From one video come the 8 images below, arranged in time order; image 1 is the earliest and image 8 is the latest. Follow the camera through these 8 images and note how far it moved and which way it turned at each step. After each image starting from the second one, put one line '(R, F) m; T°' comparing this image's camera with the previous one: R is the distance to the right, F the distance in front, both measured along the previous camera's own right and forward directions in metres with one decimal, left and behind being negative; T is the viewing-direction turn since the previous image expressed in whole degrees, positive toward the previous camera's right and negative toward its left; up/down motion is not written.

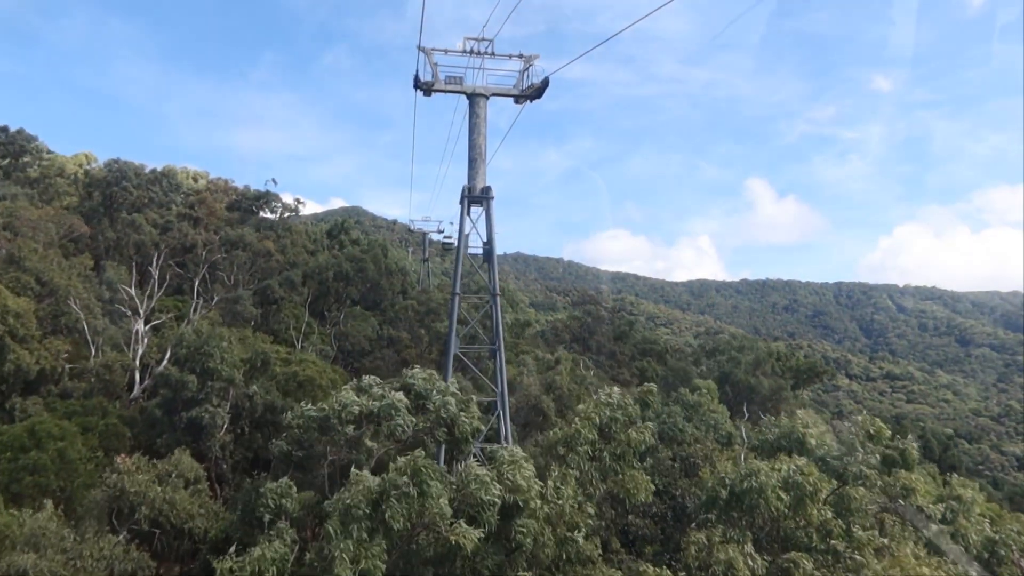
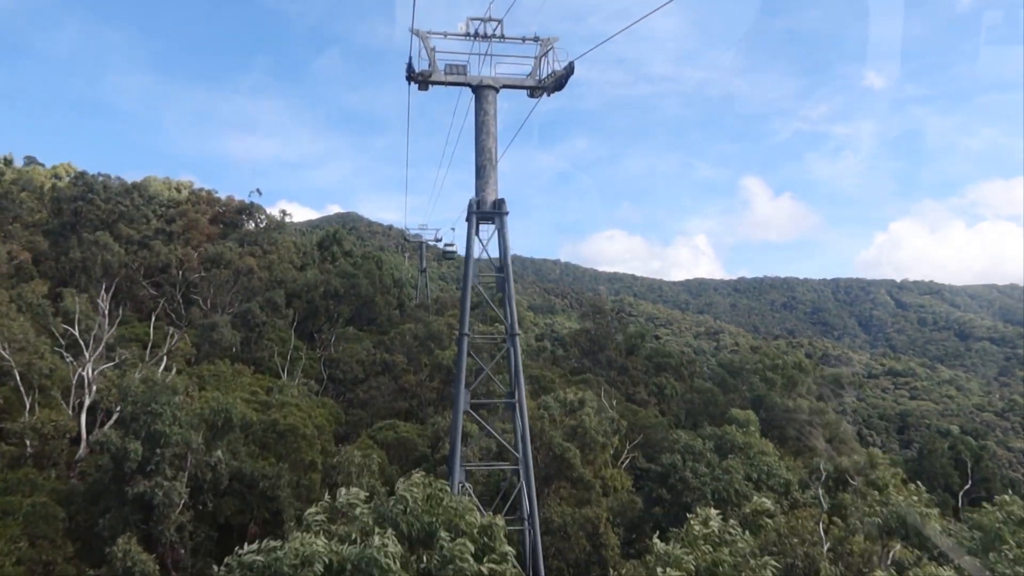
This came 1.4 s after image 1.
(-0.2, +1.4) m; 0°
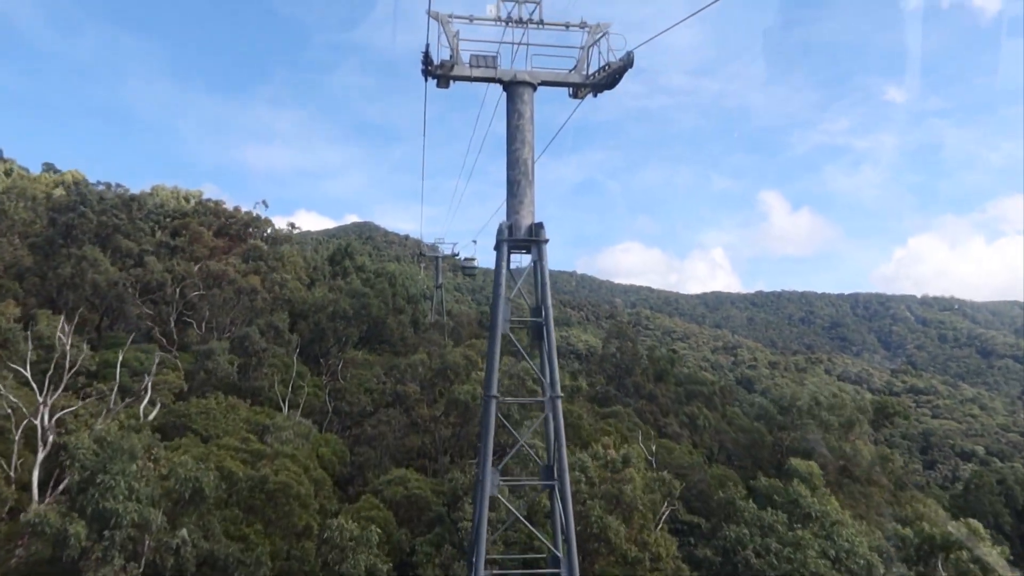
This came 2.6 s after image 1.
(-0.2, +1.3) m; -1°
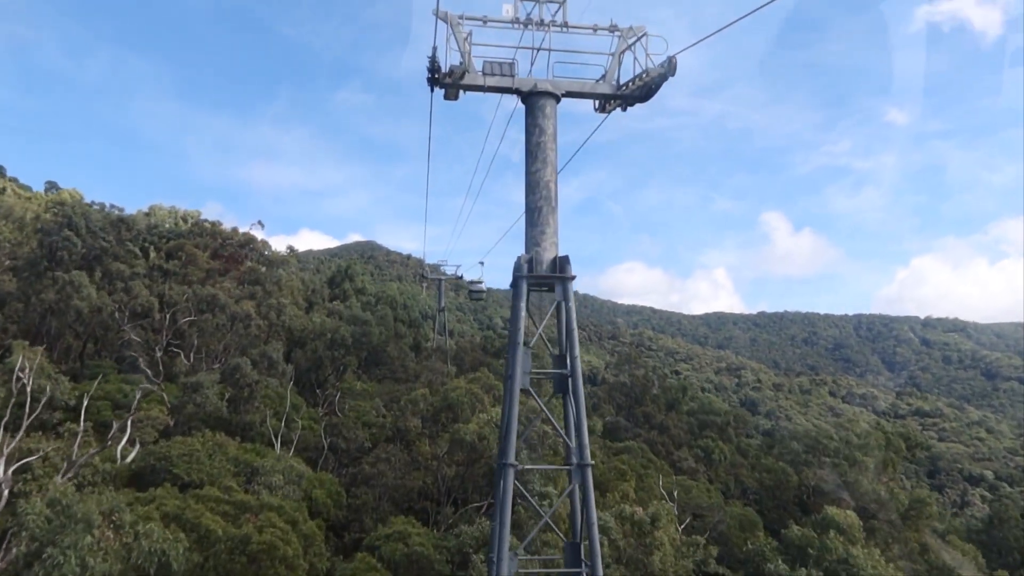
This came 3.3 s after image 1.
(-0.1, +0.7) m; 0°
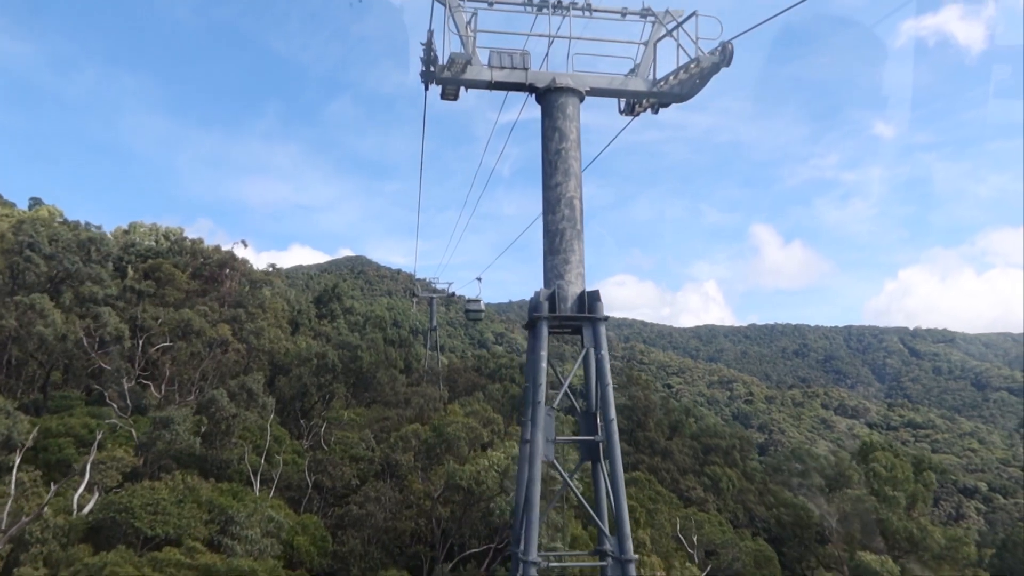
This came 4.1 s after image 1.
(-0.1, +0.8) m; +1°
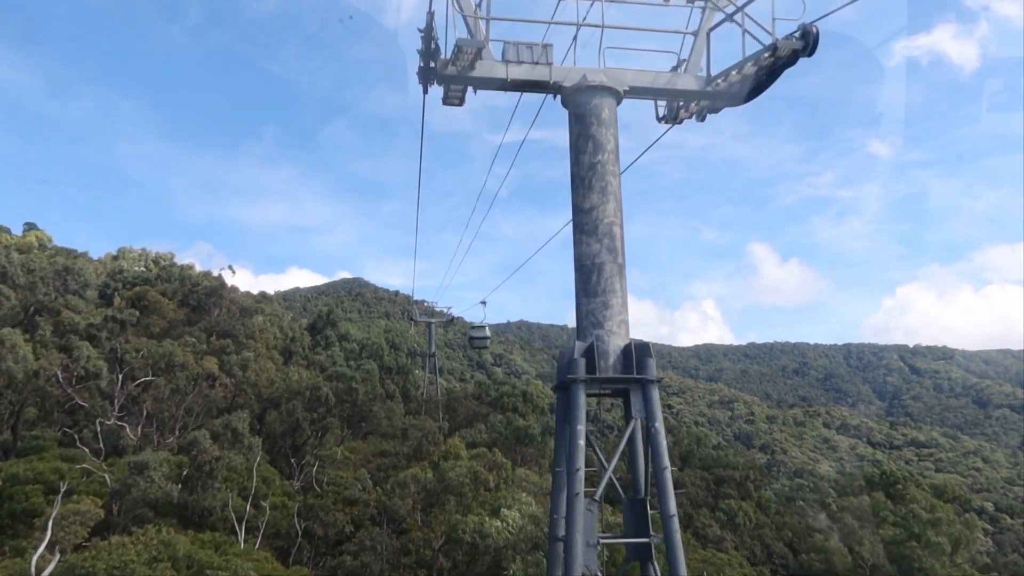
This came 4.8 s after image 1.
(-0.1, +0.7) m; 0°
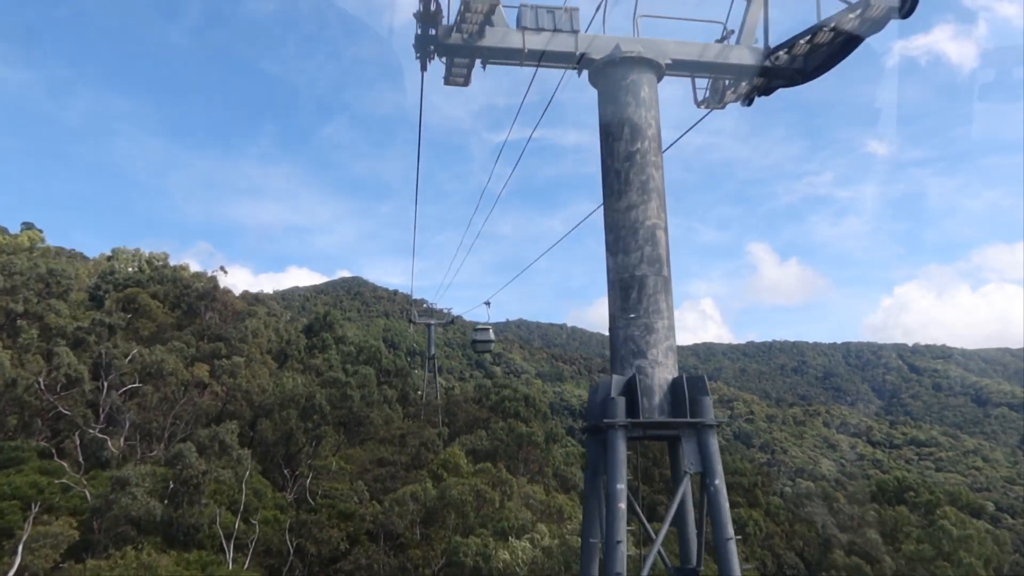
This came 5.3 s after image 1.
(-0.1, +0.5) m; 0°
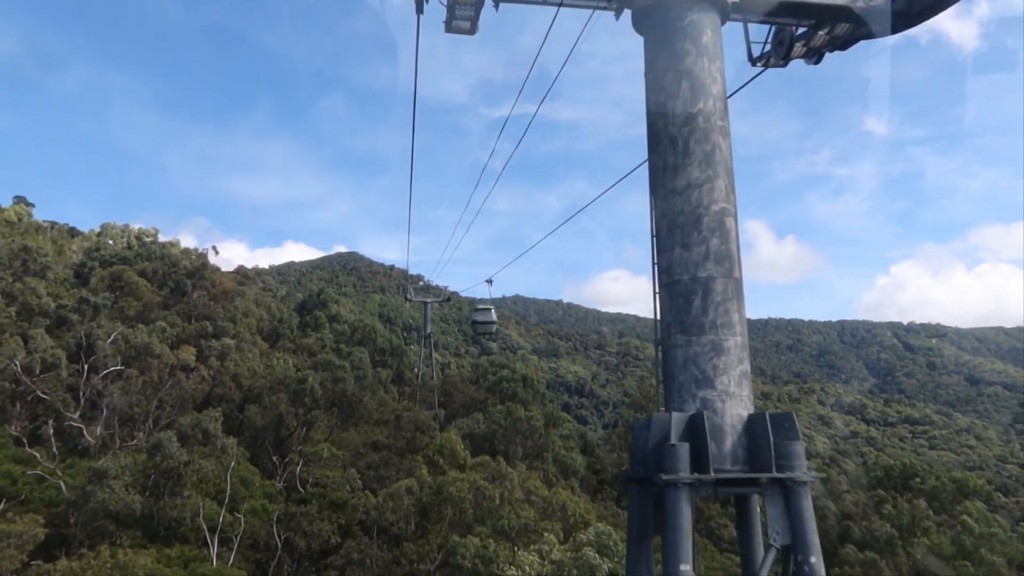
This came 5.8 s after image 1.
(-0.1, +0.5) m; 0°
